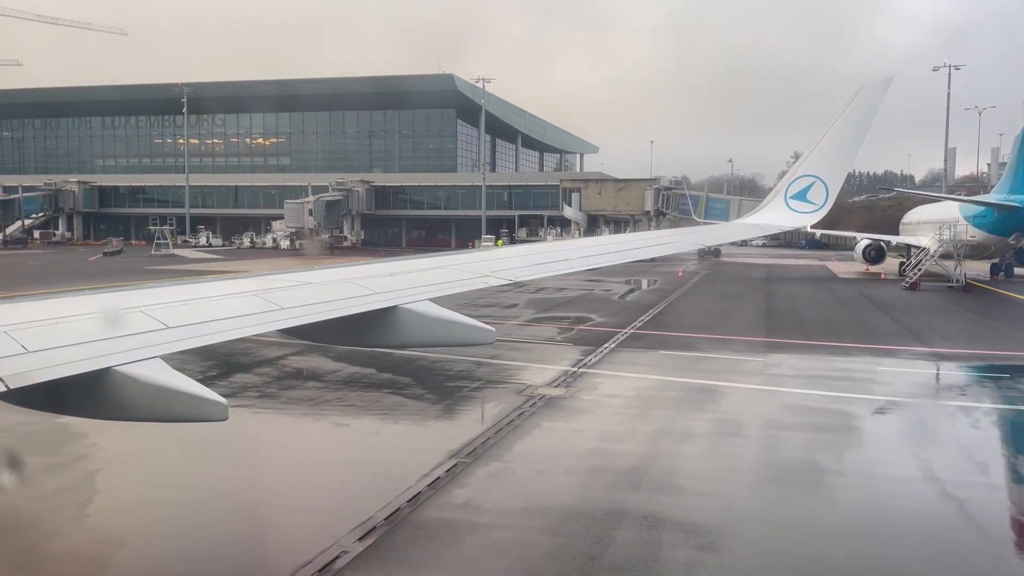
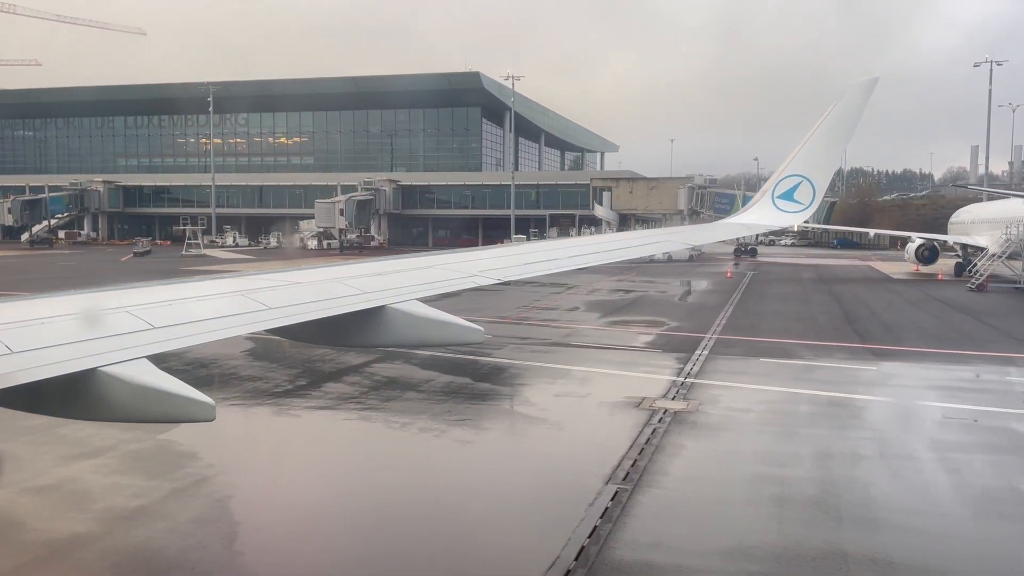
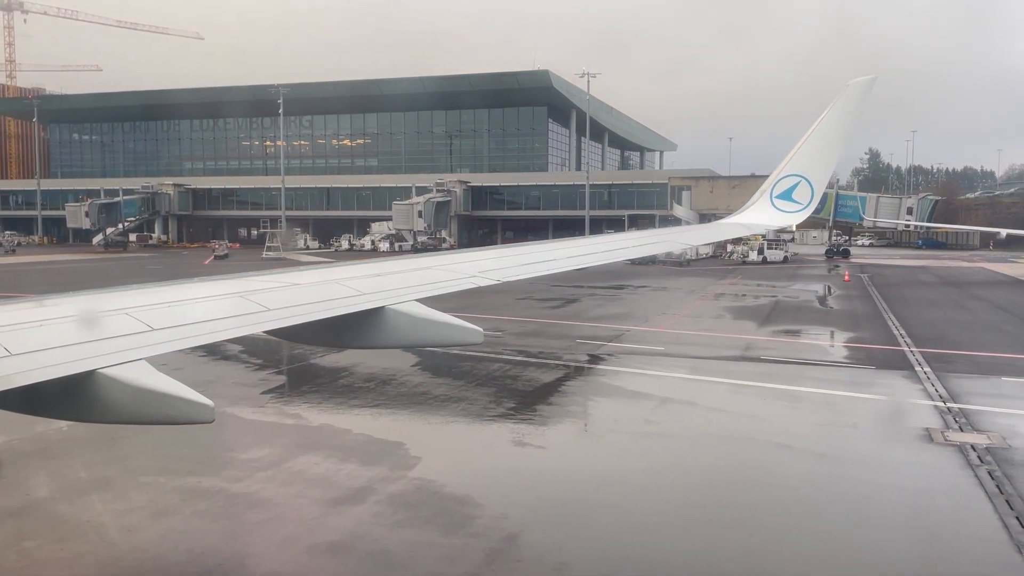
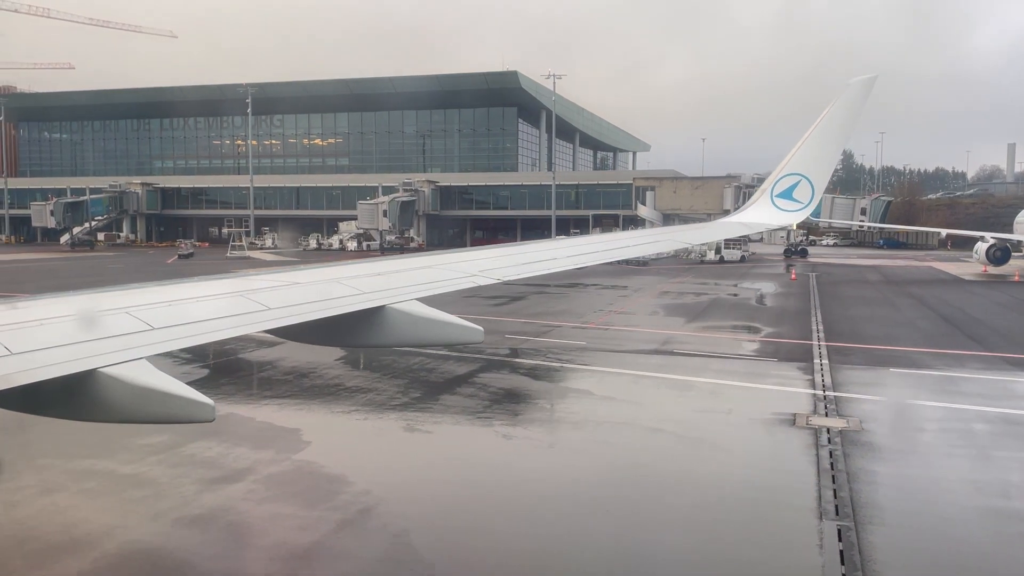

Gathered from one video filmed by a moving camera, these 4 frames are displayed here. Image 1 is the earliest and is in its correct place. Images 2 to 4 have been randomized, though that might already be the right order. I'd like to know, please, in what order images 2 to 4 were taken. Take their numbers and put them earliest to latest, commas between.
2, 4, 3
